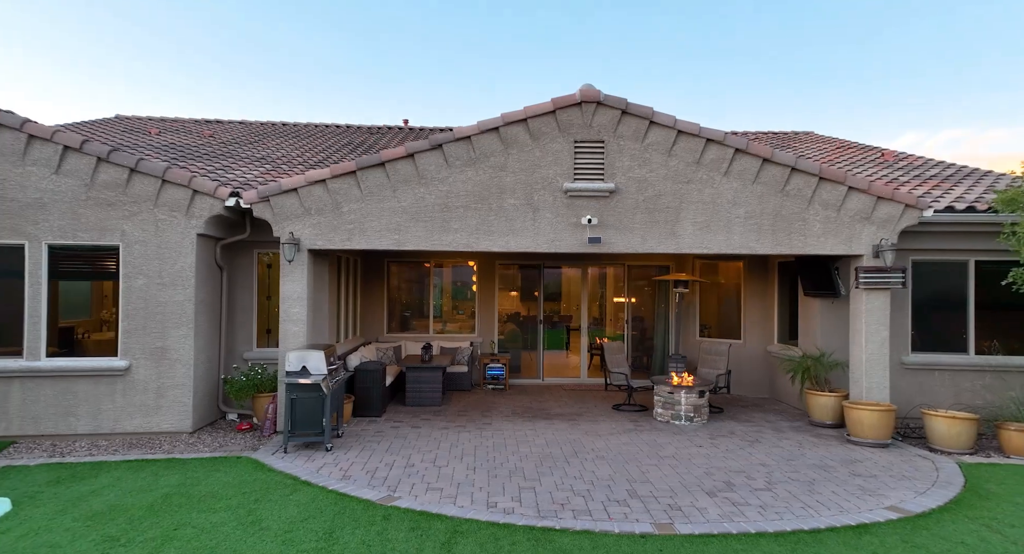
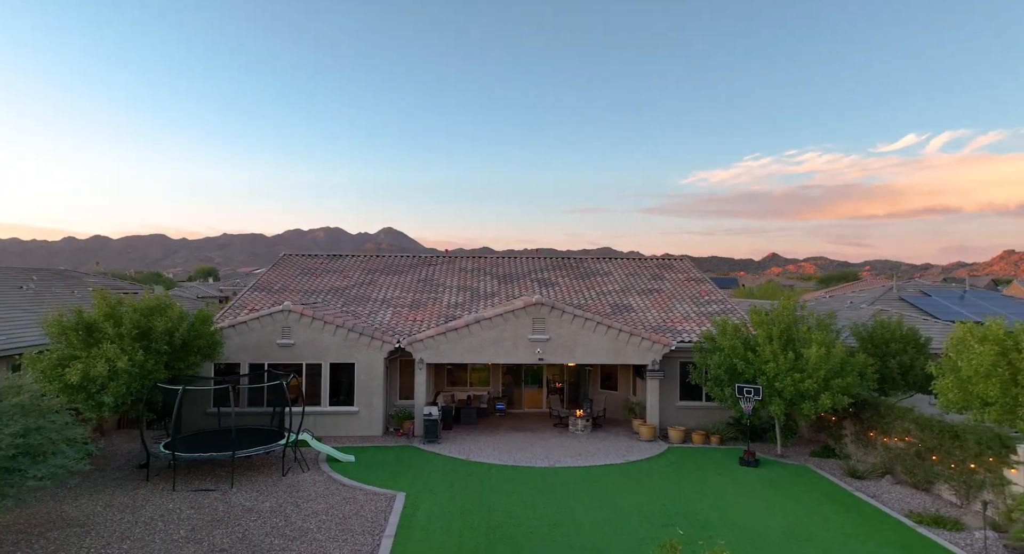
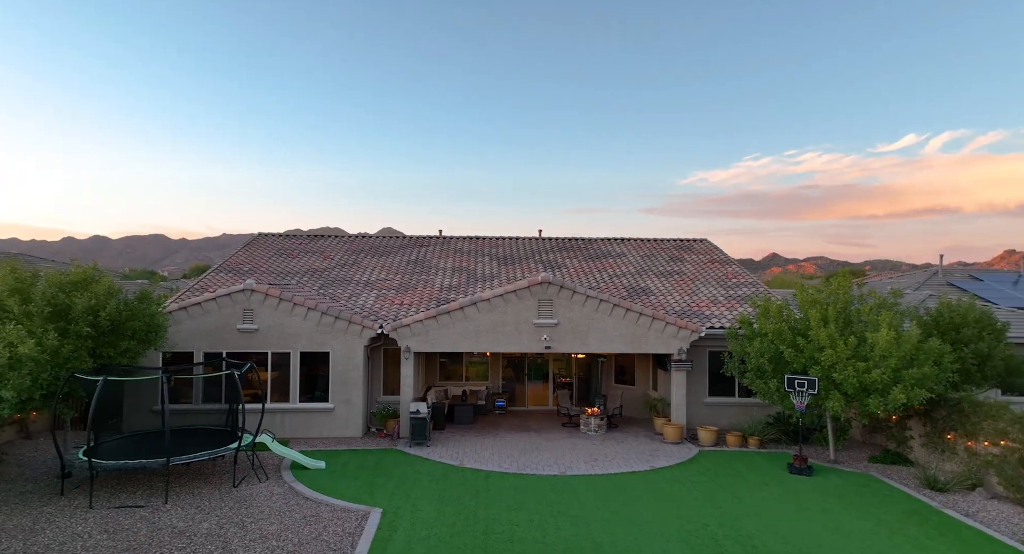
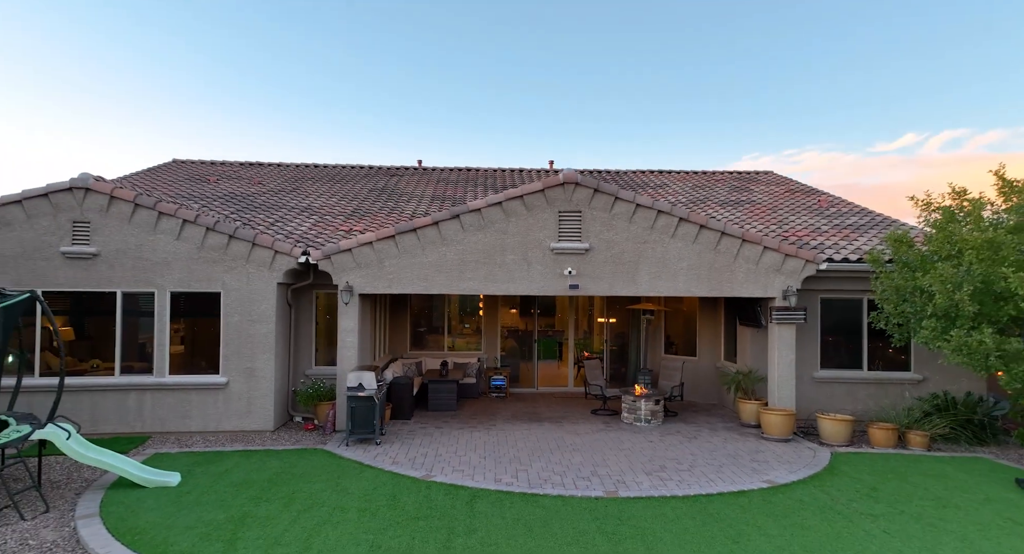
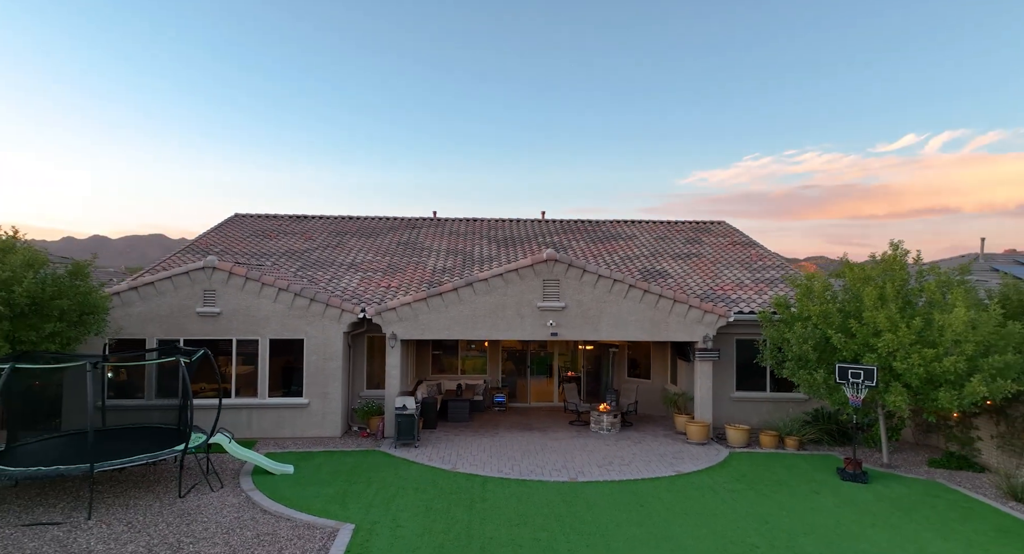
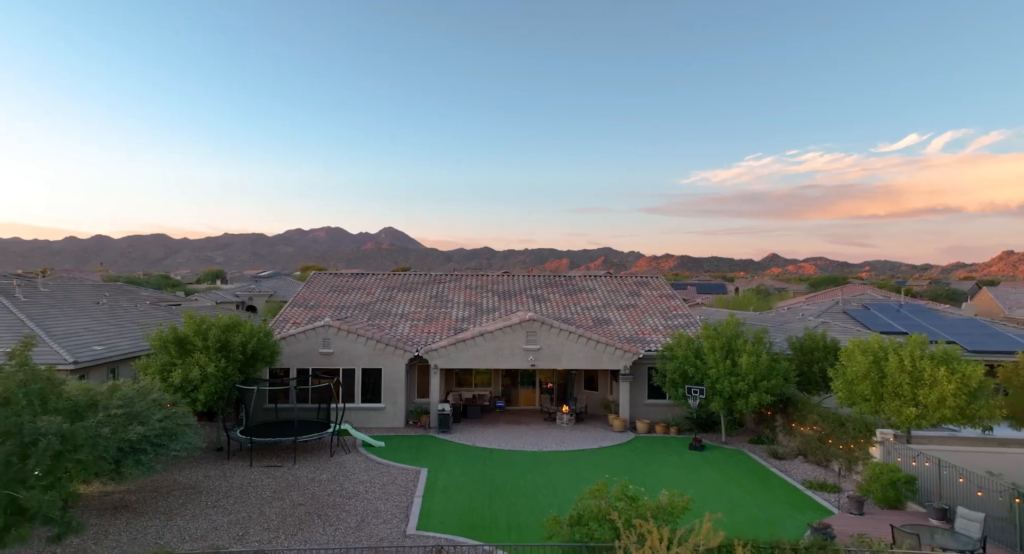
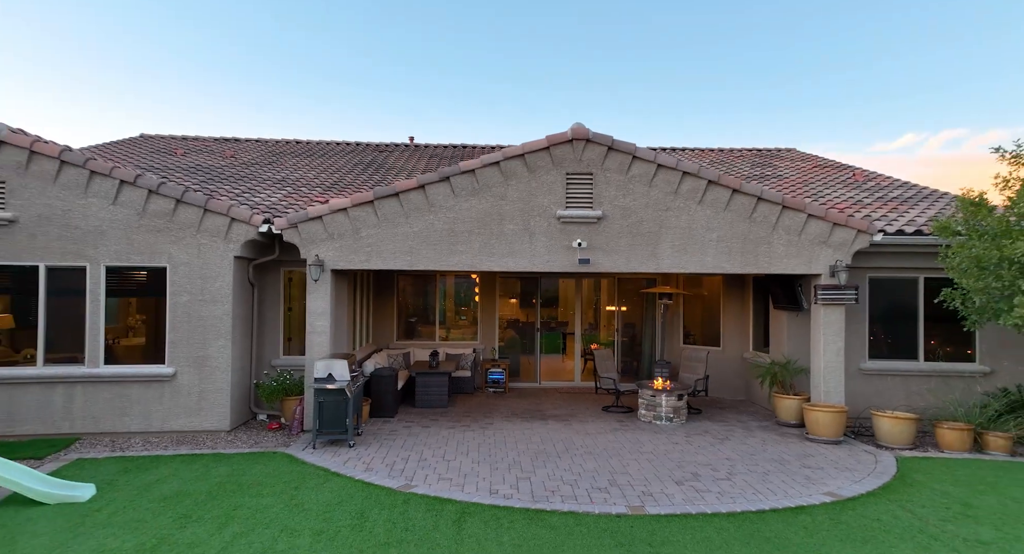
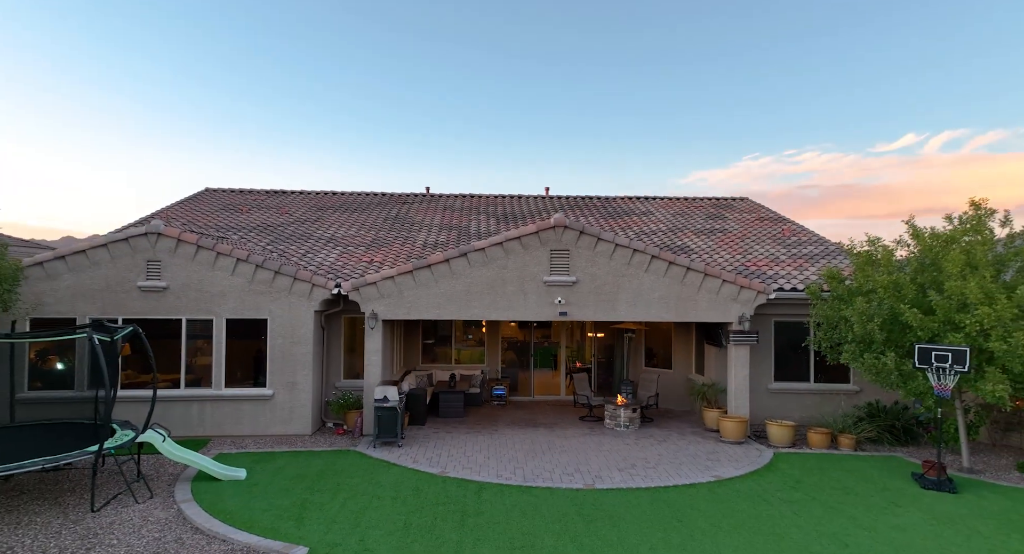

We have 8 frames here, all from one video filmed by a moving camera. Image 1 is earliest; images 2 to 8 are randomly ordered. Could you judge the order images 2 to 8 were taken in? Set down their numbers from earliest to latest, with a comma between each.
7, 4, 8, 5, 3, 2, 6
